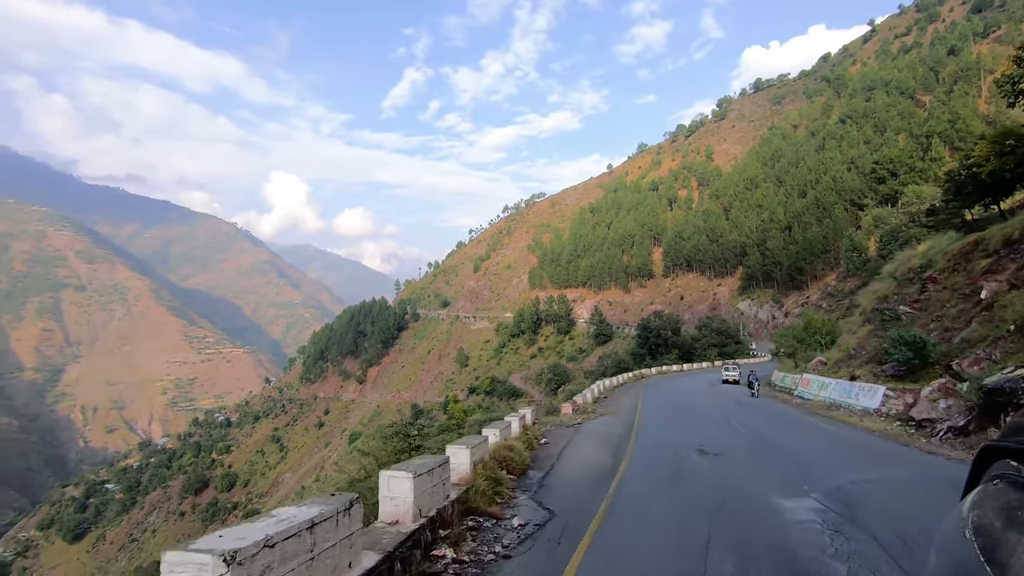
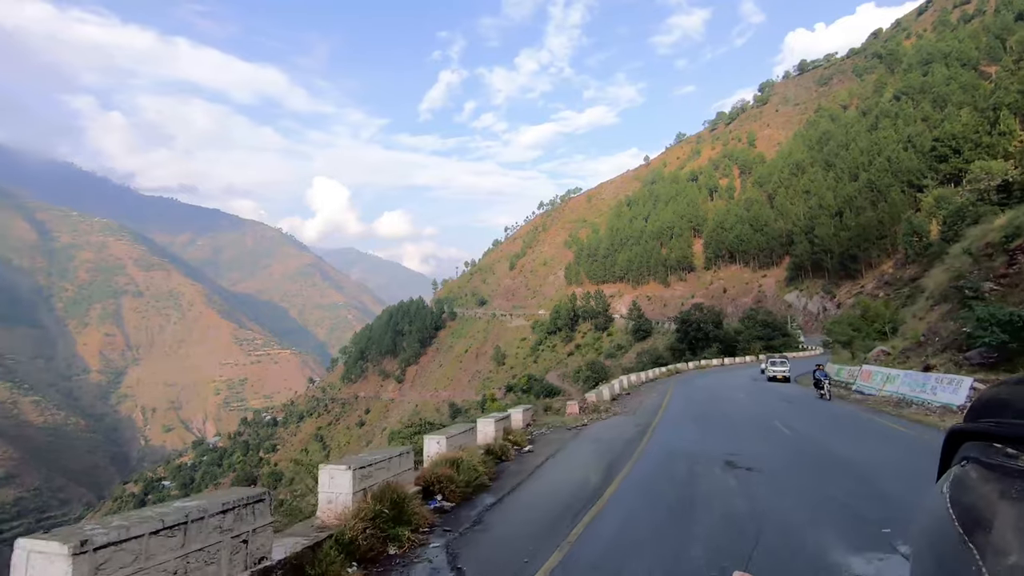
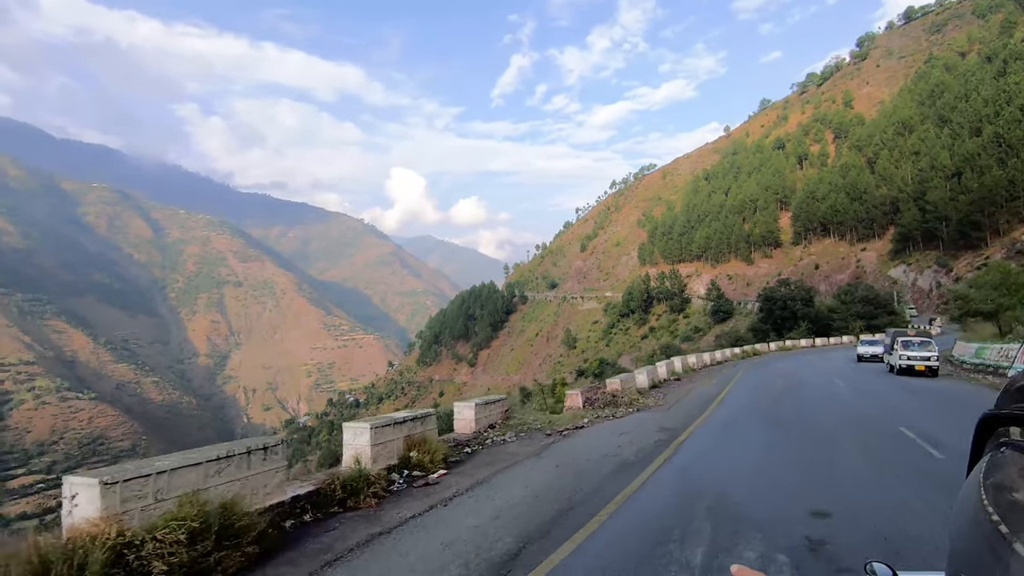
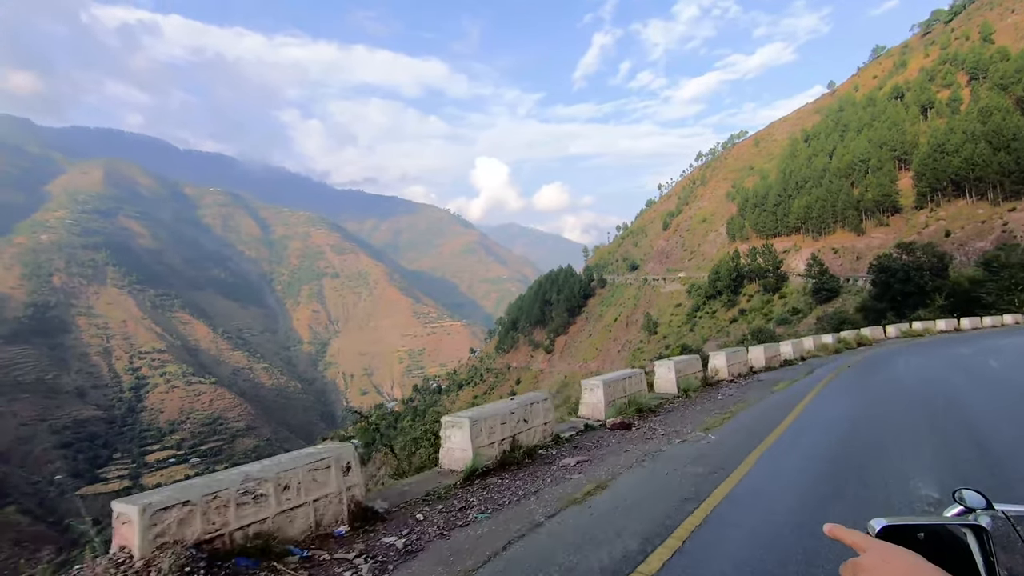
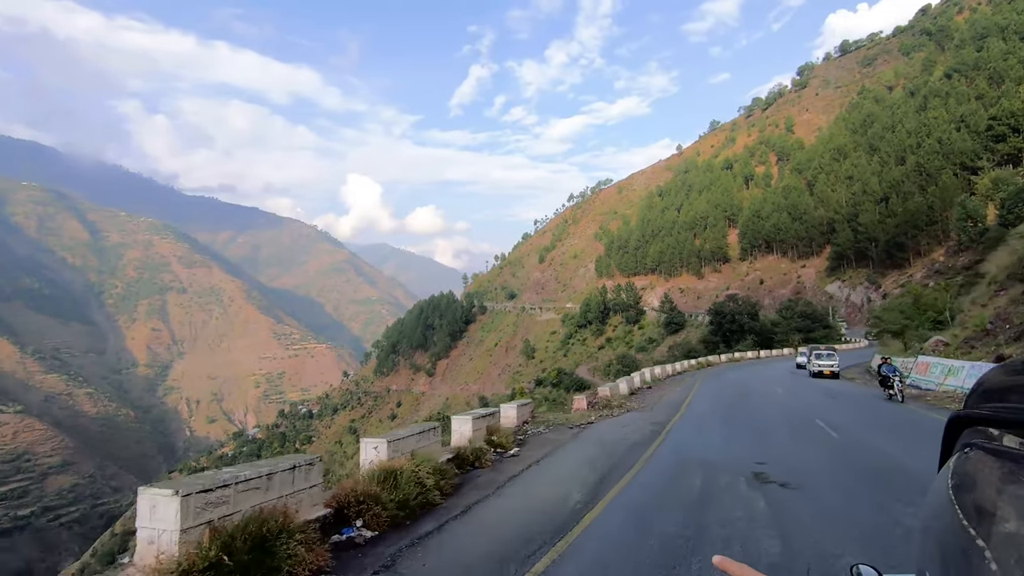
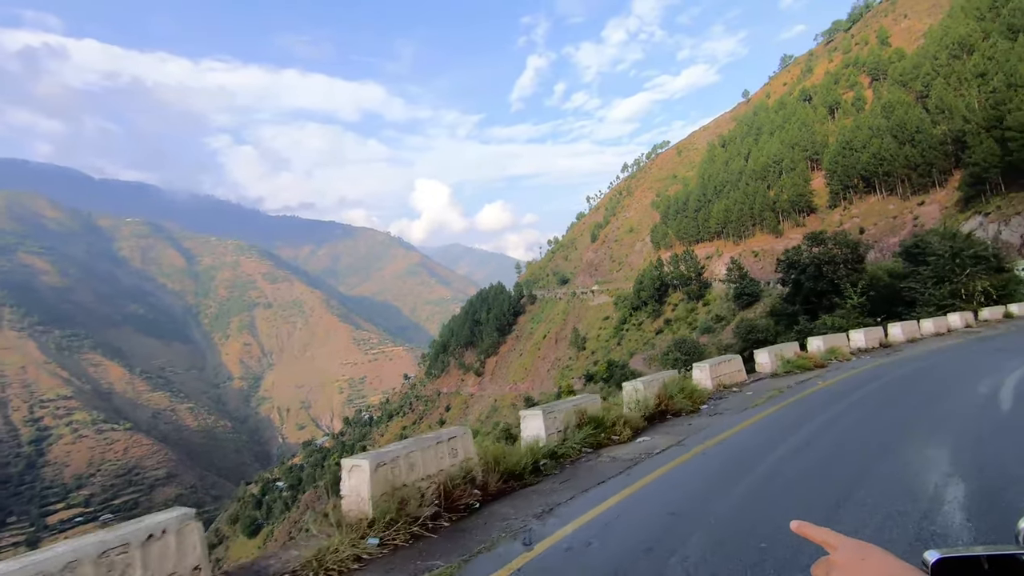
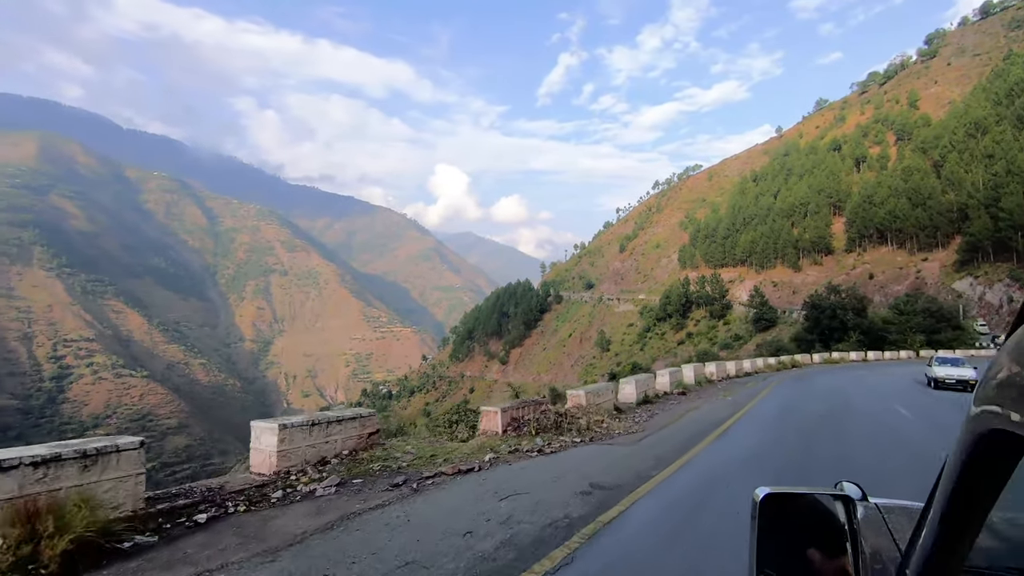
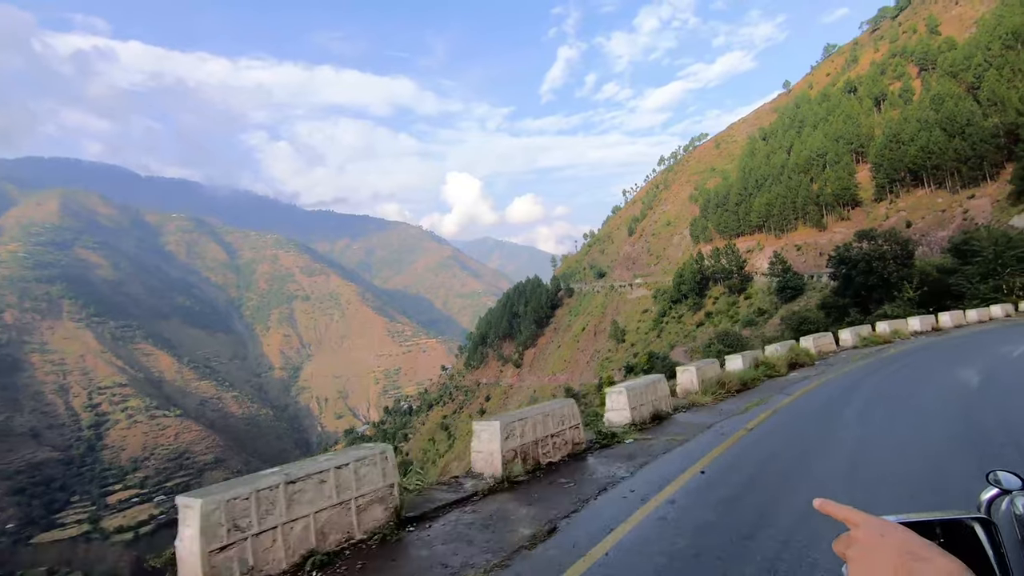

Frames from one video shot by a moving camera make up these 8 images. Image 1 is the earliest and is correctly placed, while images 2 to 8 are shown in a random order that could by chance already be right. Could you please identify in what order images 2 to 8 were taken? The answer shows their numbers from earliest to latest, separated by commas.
2, 5, 3, 7, 4, 8, 6
